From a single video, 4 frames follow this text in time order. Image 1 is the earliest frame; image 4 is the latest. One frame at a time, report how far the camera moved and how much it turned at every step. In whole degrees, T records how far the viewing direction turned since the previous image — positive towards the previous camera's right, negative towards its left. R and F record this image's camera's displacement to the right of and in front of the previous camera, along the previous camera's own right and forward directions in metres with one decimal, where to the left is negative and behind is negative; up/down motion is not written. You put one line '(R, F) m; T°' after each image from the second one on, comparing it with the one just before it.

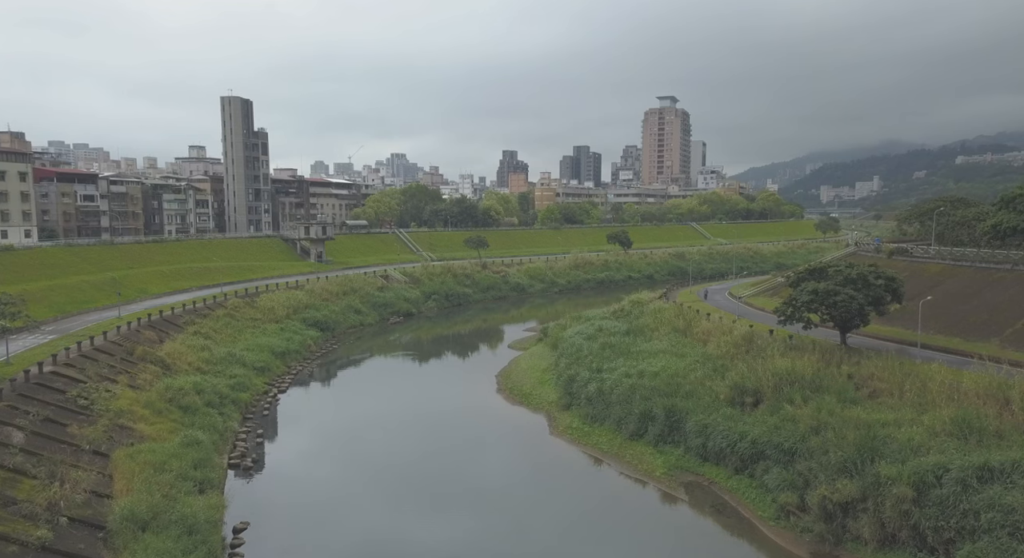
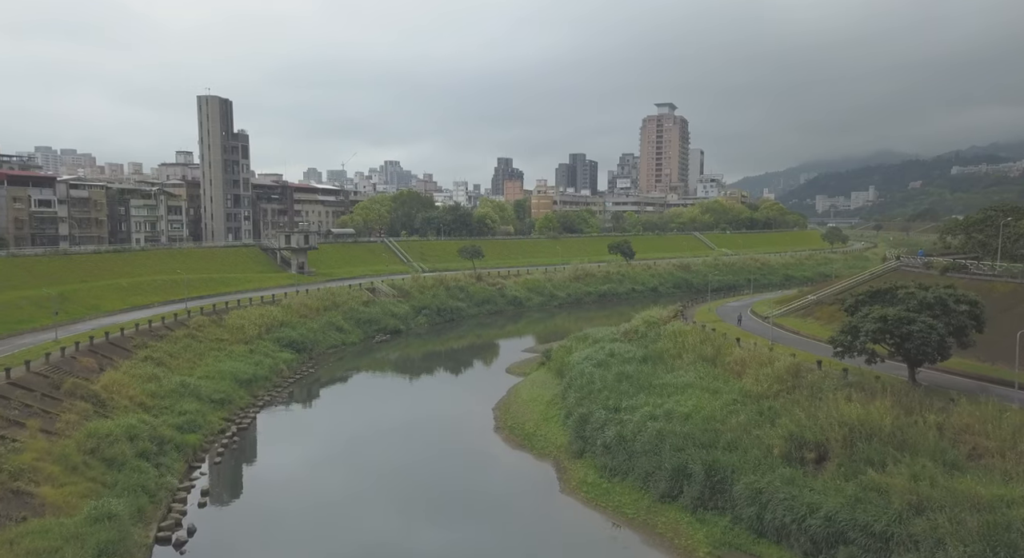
(-0.3, +4.9) m; +1°
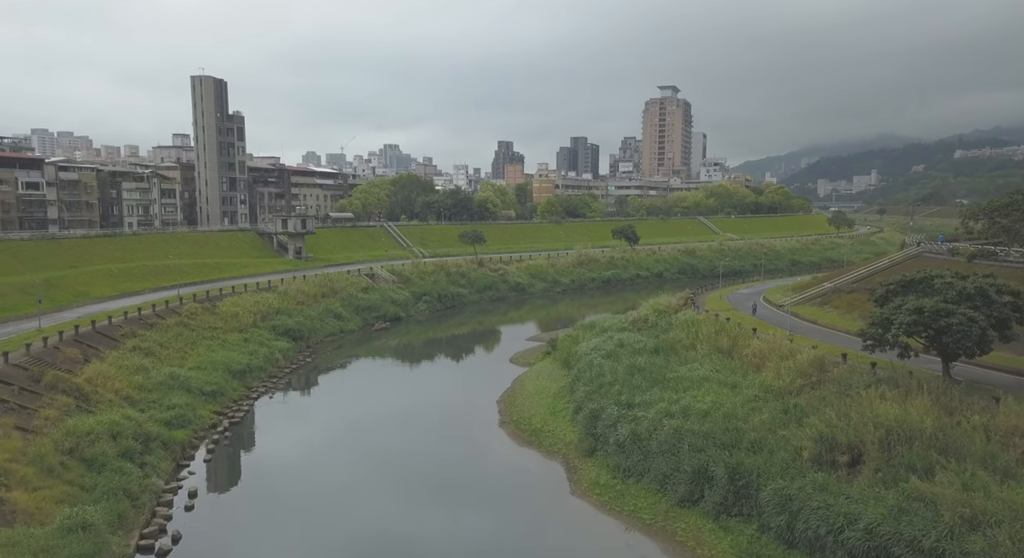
(-0.3, +1.5) m; 0°
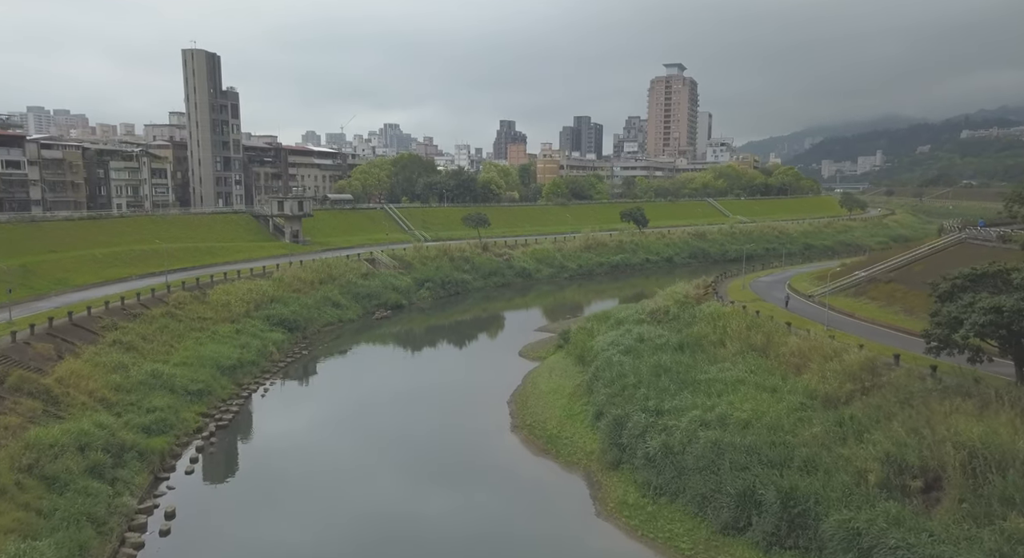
(-0.5, +2.6) m; 0°
